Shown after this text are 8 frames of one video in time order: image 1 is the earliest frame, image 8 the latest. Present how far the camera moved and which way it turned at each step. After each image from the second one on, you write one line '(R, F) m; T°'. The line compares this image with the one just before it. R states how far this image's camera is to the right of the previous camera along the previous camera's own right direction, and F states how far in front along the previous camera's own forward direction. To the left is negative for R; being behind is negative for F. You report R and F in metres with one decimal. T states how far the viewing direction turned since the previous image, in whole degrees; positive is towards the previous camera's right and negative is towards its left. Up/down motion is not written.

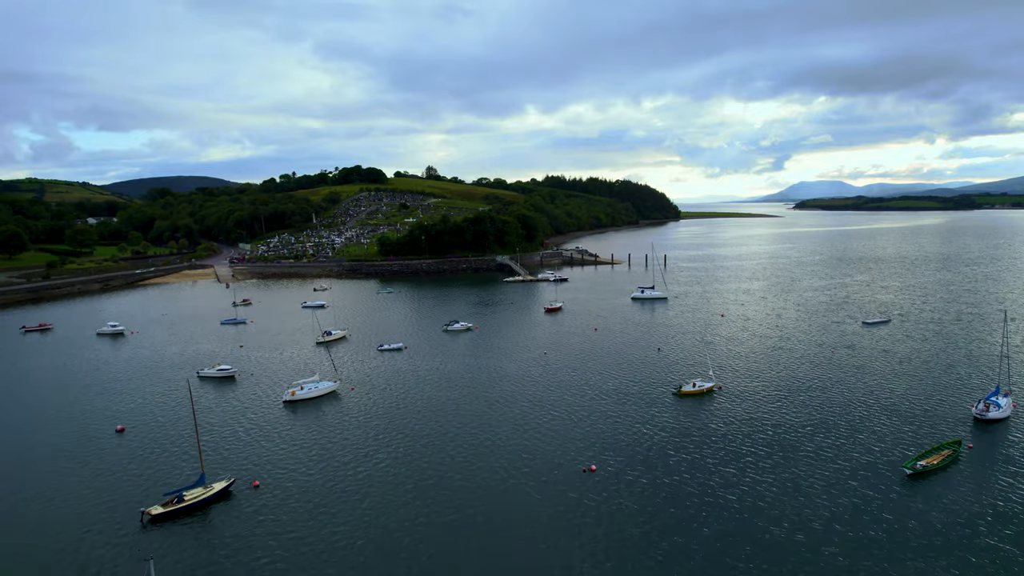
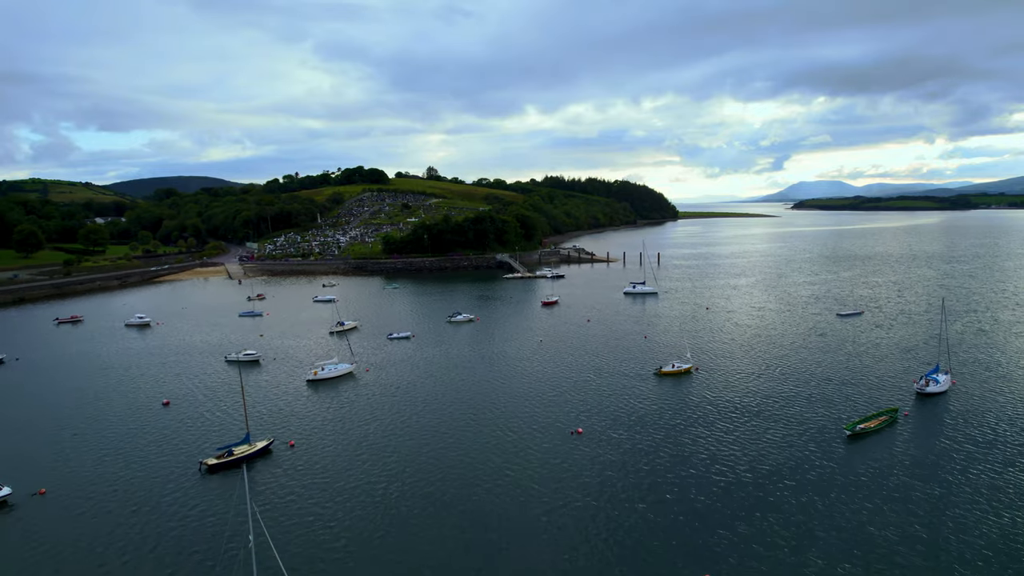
(+0.1, -4.5) m; 0°
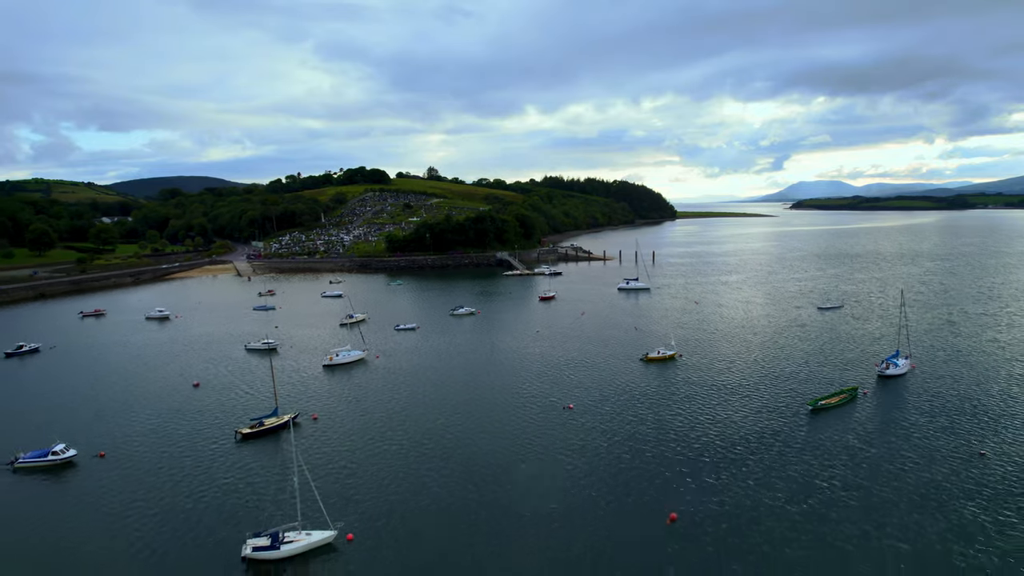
(+0.1, -3.7) m; 0°
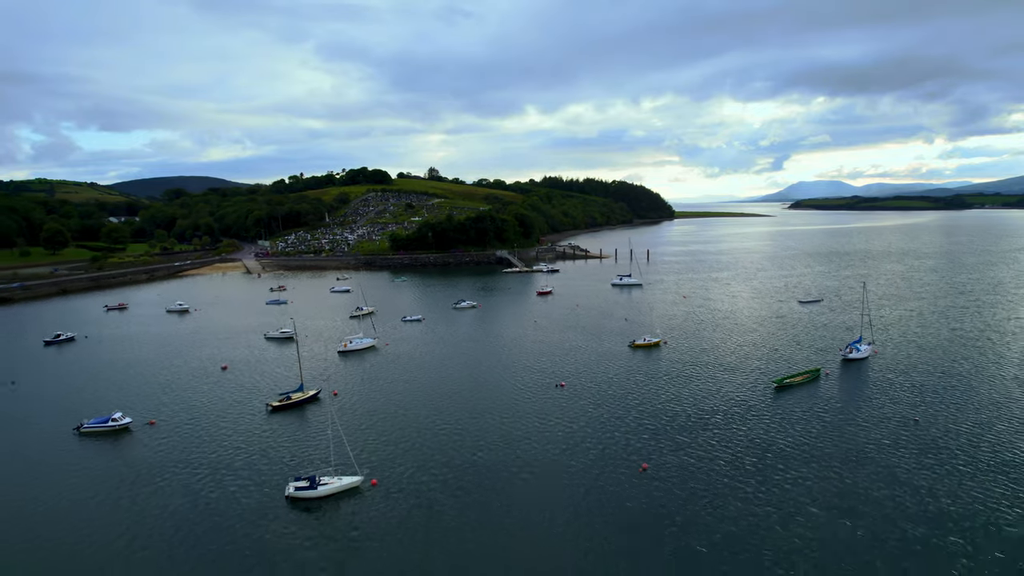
(+0.1, -4.3) m; 0°
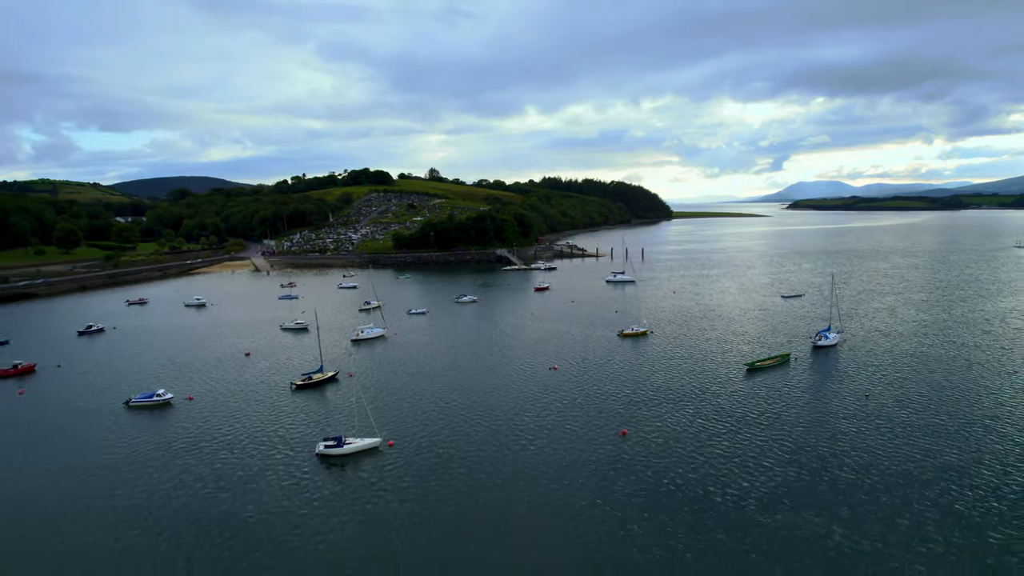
(+0.1, -4.2) m; 0°
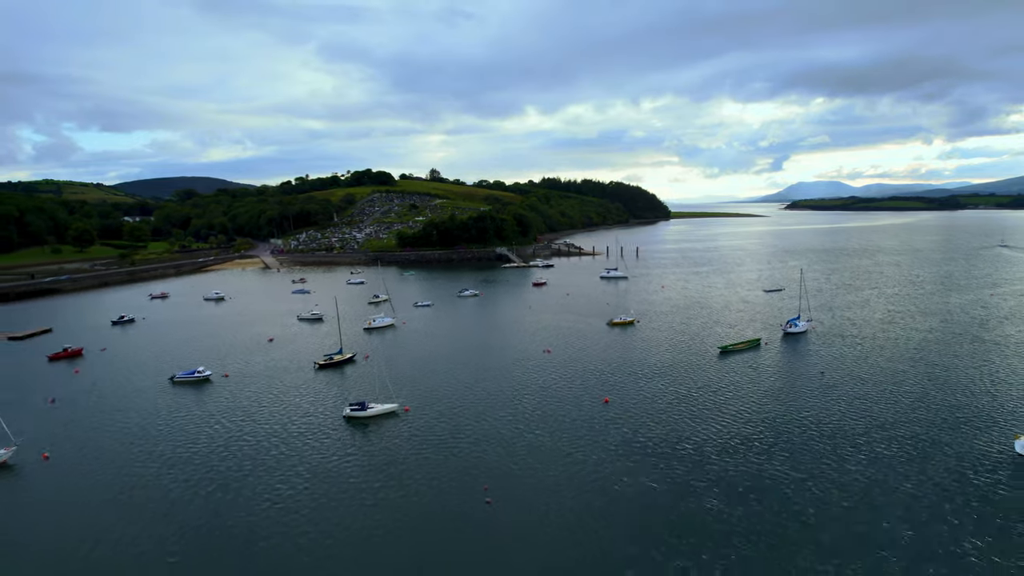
(+0.1, -5.1) m; 0°
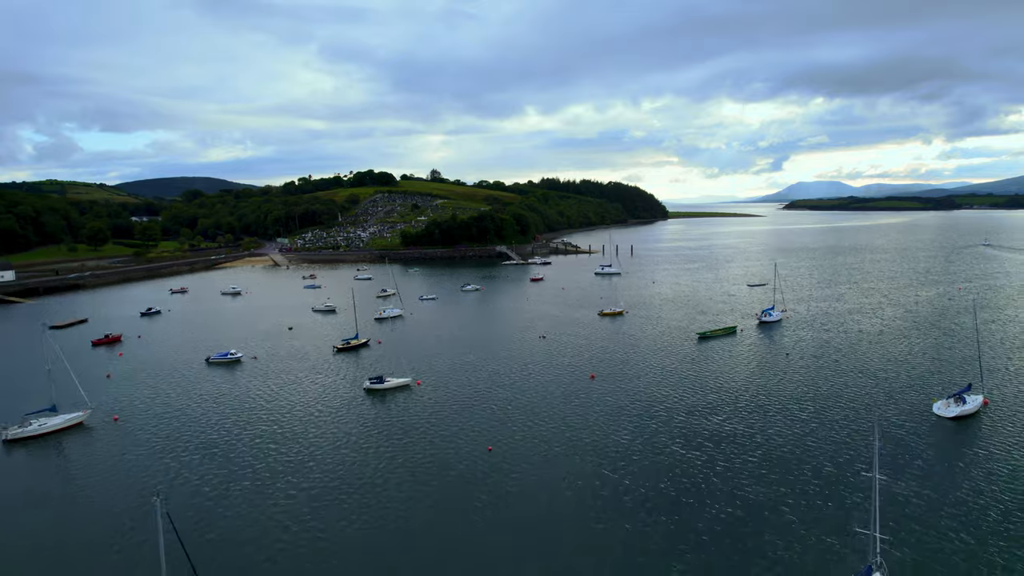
(+0.1, -5.1) m; 0°
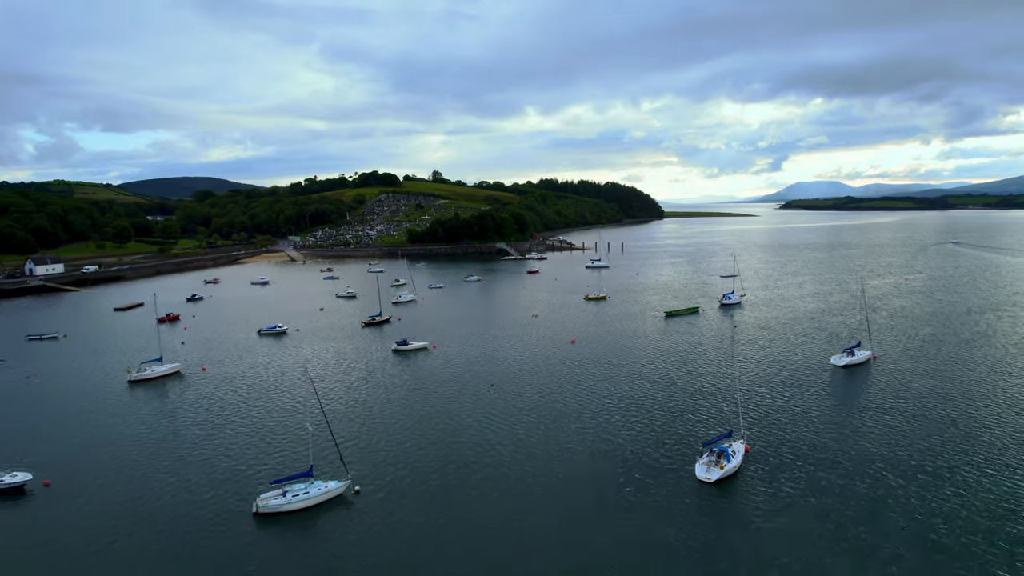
(+0.2, -10.1) m; 0°
